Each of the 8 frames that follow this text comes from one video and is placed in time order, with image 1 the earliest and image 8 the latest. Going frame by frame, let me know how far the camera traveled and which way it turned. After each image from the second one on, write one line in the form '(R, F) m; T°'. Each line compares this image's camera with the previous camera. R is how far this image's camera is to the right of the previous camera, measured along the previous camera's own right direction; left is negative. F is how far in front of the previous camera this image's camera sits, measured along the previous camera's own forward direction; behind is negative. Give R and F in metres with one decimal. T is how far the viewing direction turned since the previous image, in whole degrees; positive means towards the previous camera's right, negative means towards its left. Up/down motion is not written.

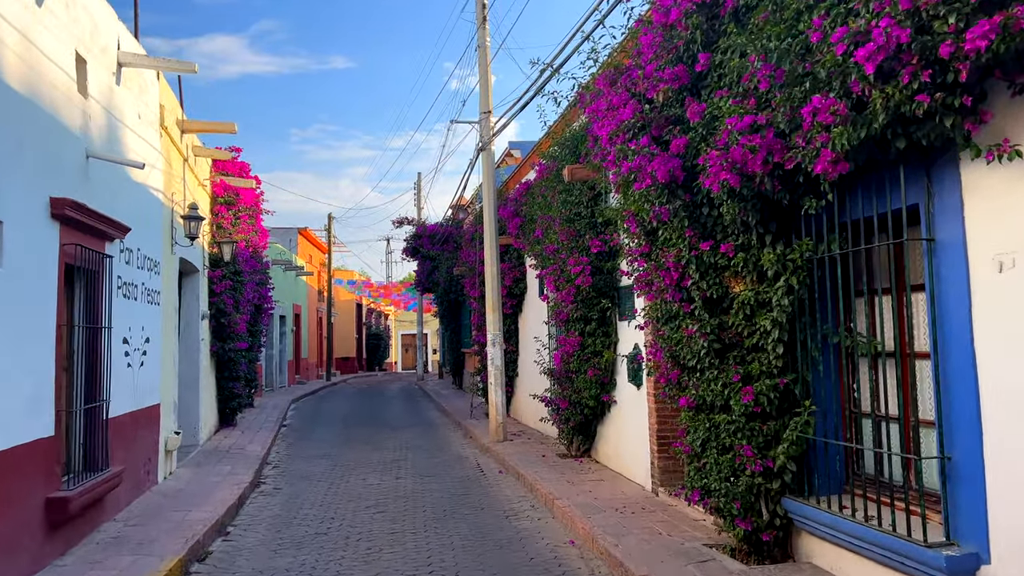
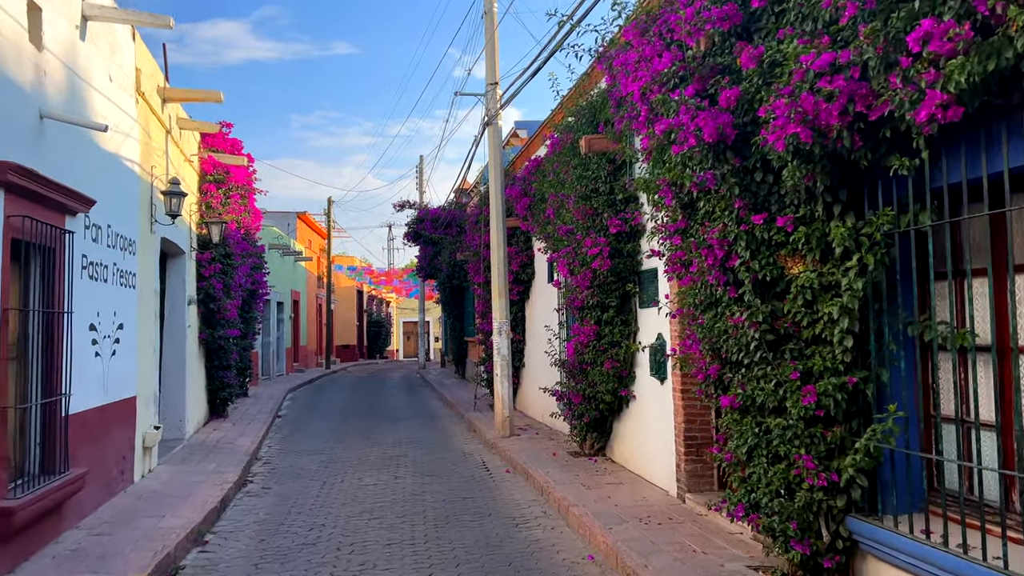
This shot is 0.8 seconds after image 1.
(-0.1, +0.8) m; 0°
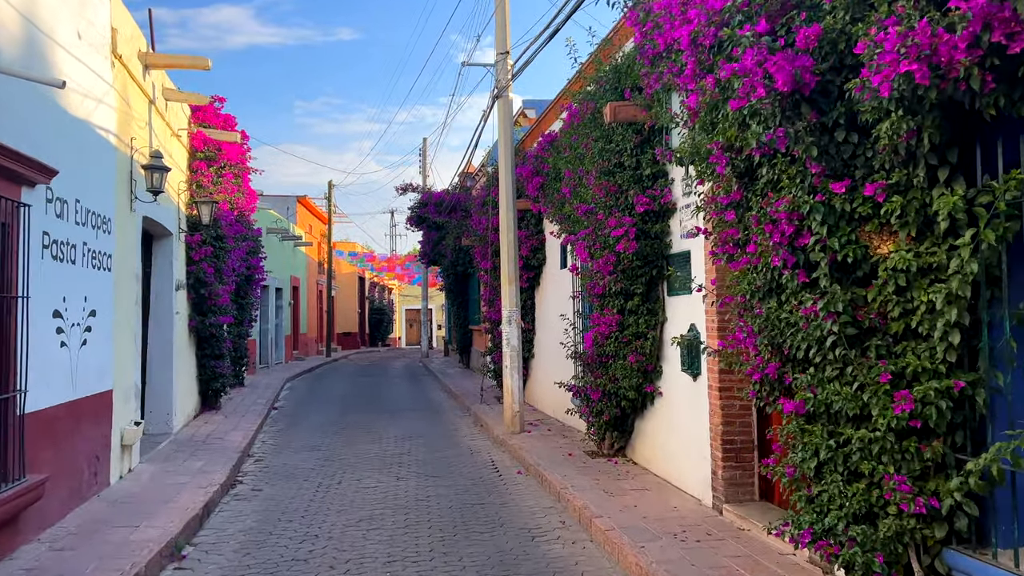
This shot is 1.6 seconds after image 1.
(-0.1, +0.8) m; 0°
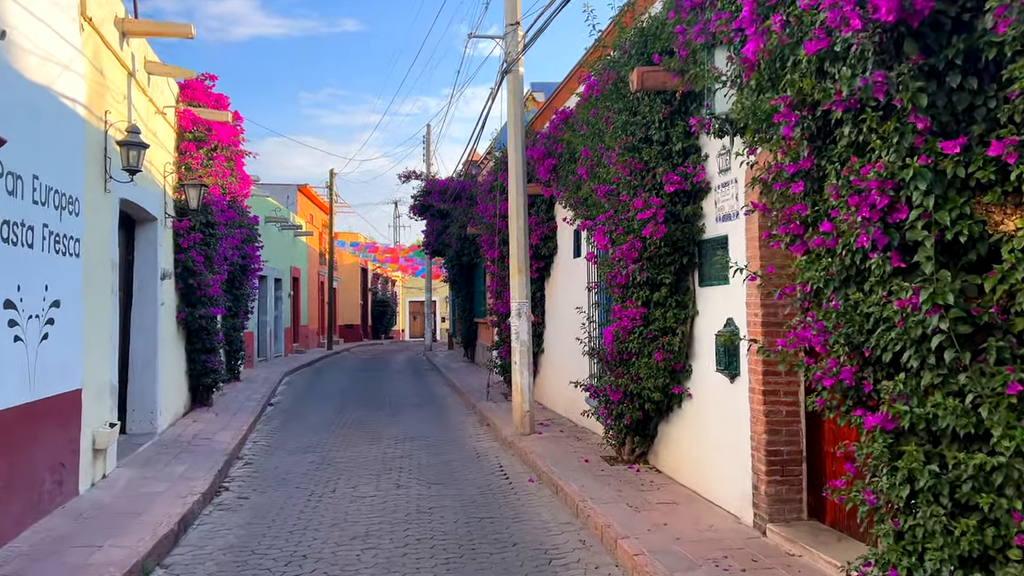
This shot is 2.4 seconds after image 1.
(-0.1, +0.8) m; 0°
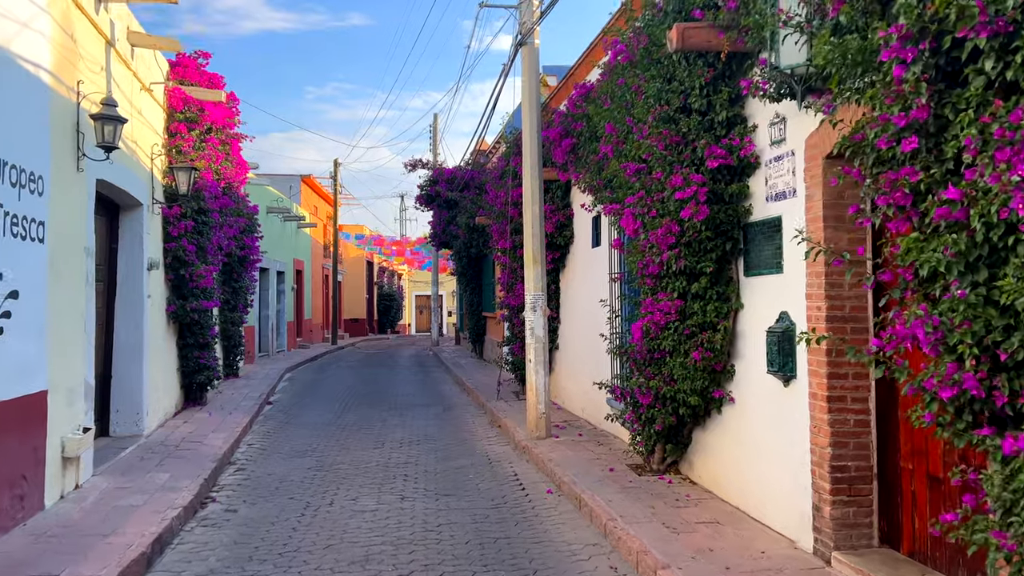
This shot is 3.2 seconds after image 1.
(-0.1, +0.8) m; 0°
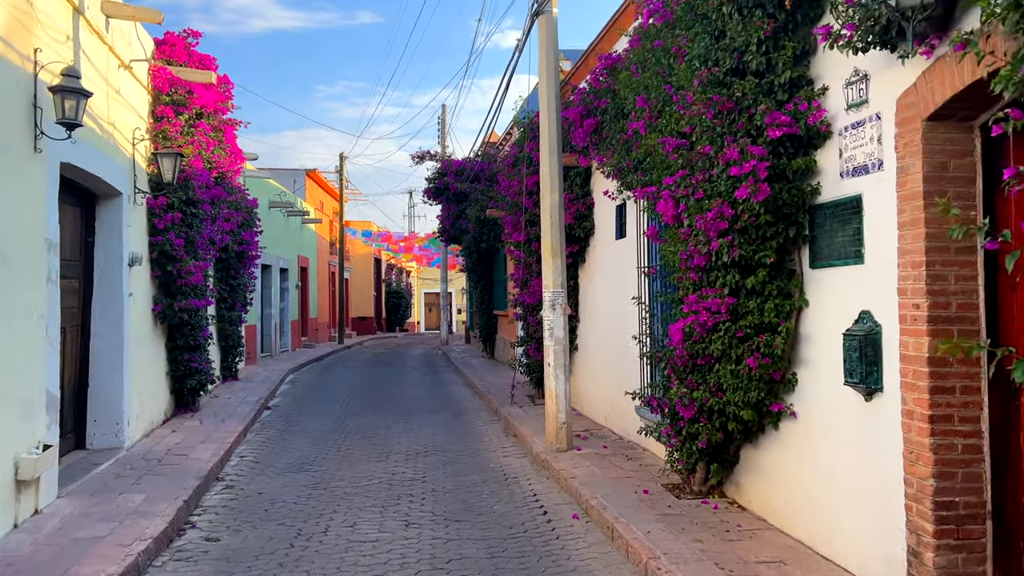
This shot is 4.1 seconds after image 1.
(-0.1, +0.9) m; -1°
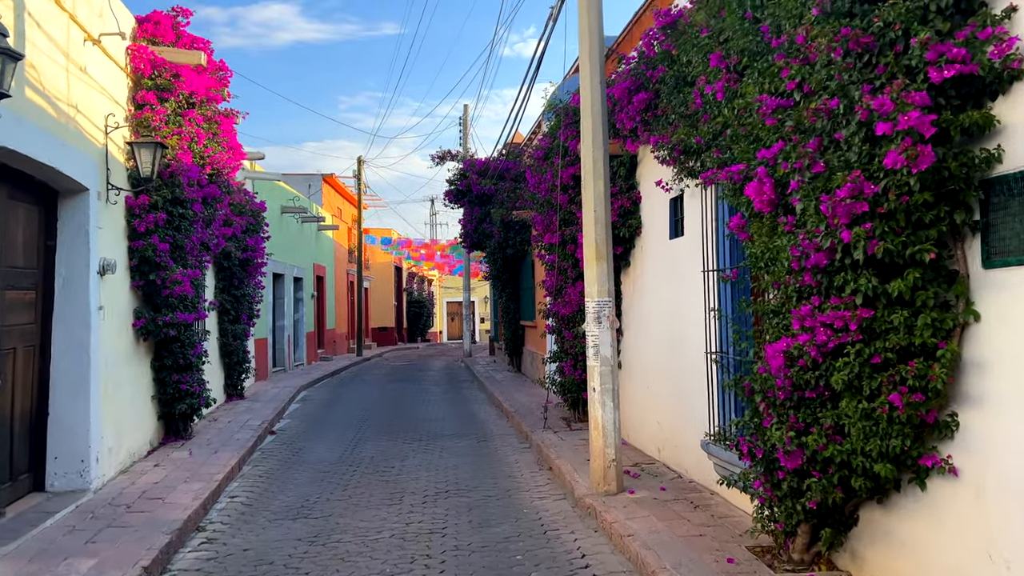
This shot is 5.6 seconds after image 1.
(-0.1, +1.4) m; -2°
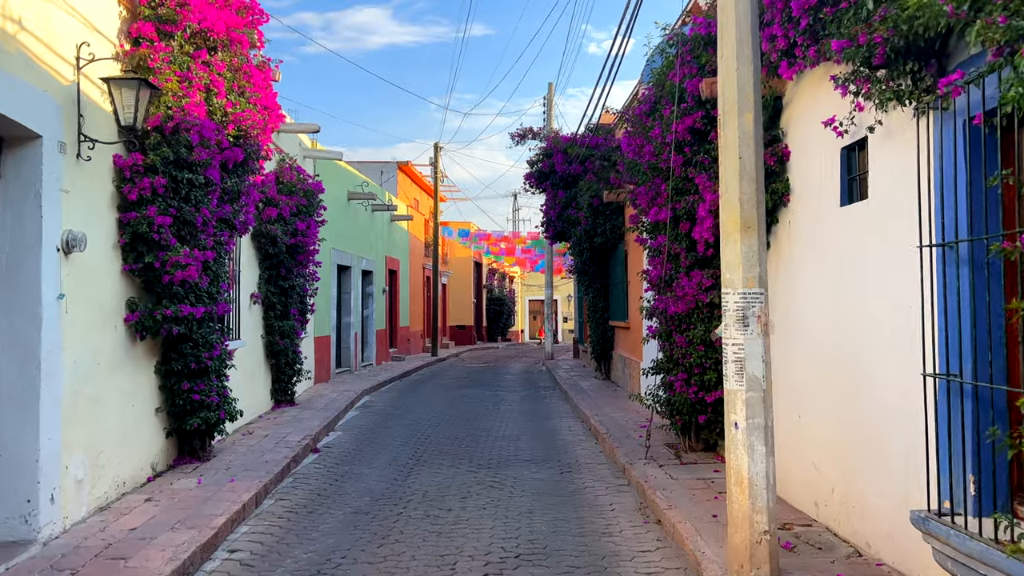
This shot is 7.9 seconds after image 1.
(-0.1, +2.1) m; -6°
